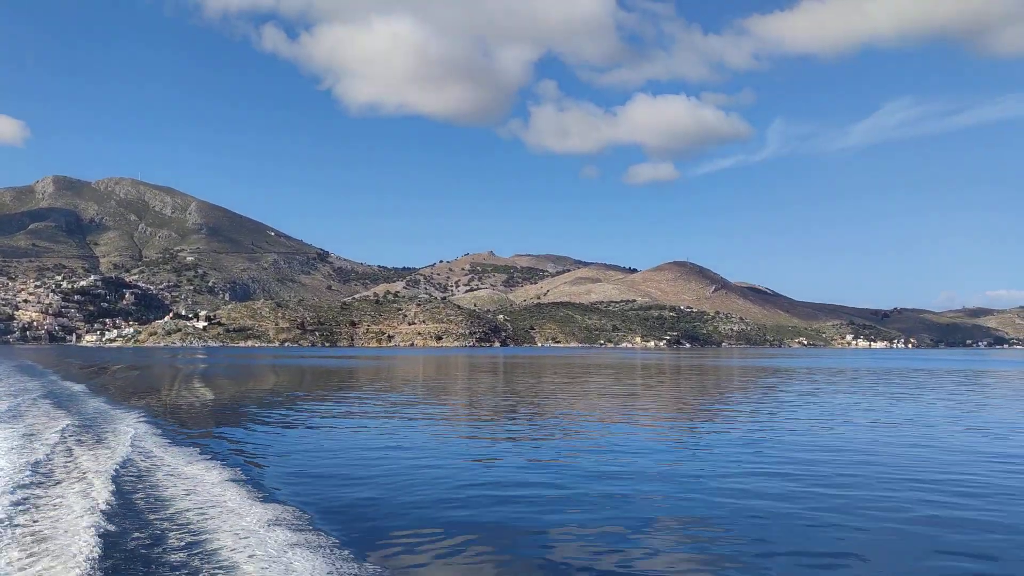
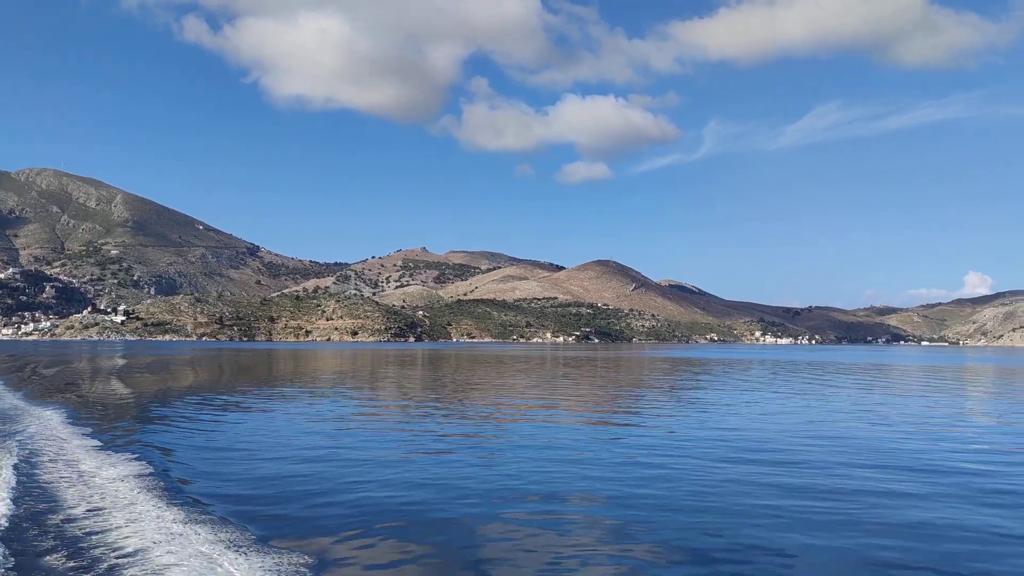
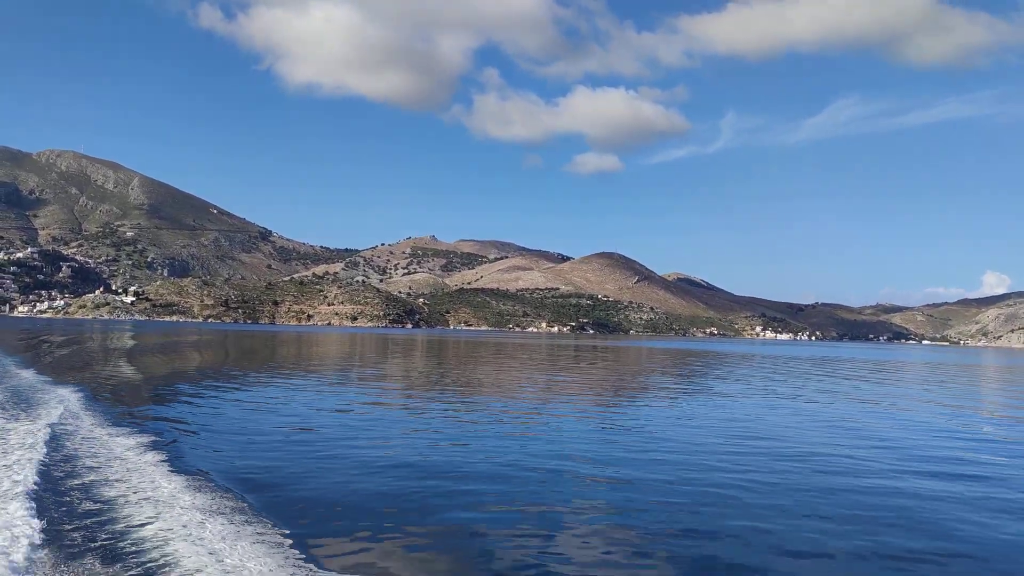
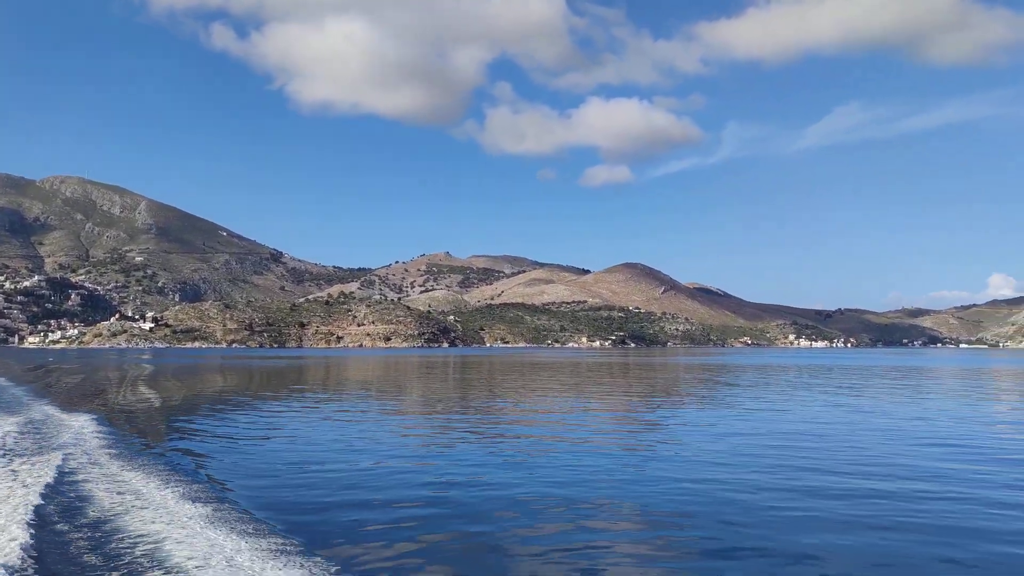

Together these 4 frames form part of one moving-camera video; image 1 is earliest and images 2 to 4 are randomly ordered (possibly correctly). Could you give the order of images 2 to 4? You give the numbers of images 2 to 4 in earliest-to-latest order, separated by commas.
4, 2, 3
